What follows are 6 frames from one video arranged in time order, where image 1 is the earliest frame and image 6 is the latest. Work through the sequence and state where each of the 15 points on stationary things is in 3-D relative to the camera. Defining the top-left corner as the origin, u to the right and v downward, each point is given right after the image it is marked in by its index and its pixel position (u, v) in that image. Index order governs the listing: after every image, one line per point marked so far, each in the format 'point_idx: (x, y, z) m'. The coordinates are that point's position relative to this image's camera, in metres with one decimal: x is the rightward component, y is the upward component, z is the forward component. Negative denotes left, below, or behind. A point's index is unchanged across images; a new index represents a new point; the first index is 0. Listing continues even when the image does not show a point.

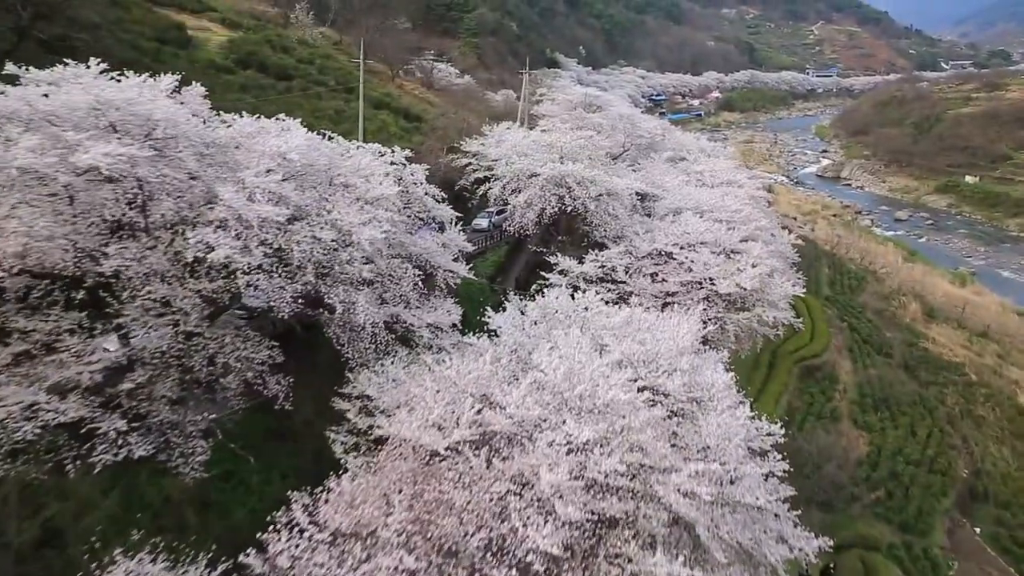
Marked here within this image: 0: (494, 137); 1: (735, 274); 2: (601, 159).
0: (-0.4, +3.3, +15.4) m
1: (+3.7, +0.2, +12.0) m
2: (+1.8, +2.6, +14.7) m
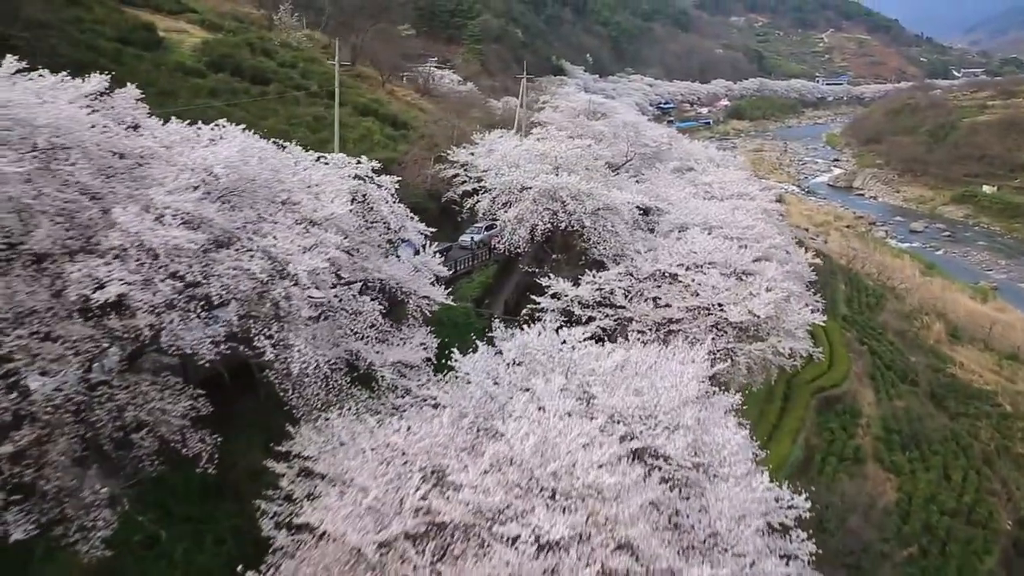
0: (-0.5, +2.8, +14.2) m
1: (+3.5, -0.2, +10.8) m
2: (+1.7, +2.2, +13.5) m
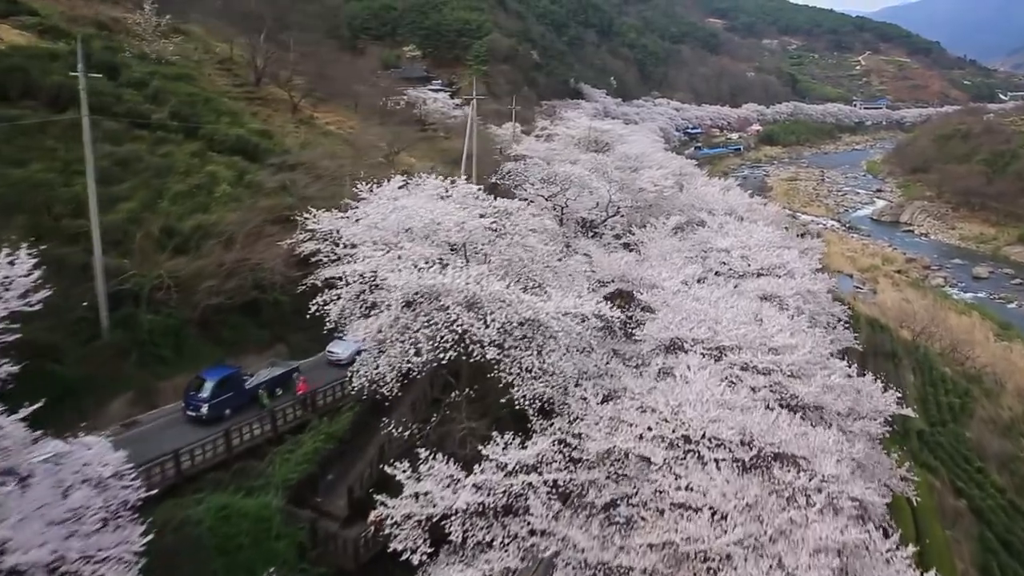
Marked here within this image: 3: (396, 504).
0: (-1.8, +1.1, +9.2) m
1: (+2.0, -1.8, +5.4) m
2: (+0.3, +0.5, +8.3) m
3: (-1.0, -1.8, +6.1) m
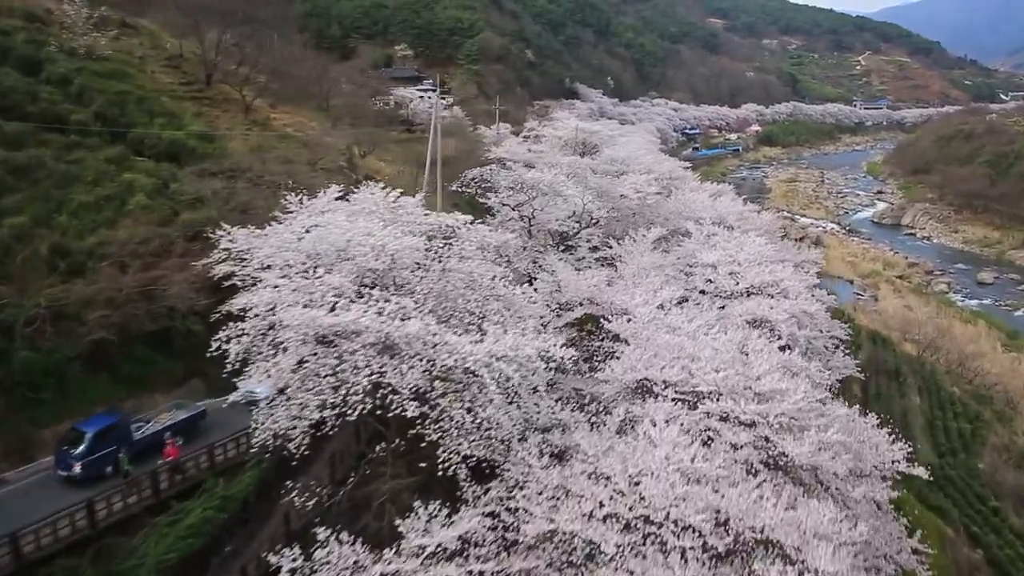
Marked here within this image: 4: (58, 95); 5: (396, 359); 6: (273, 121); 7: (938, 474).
0: (-2.4, +0.8, +7.9) m
1: (+1.5, -2.1, +4.2) m
2: (-0.2, +0.2, +7.1) m
3: (-1.6, -2.1, +4.8) m
4: (-6.8, +2.9, +10.7) m
5: (-0.9, -0.5, +5.9) m
6: (-4.9, +3.5, +14.8) m
7: (+6.7, -2.9, +11.3) m
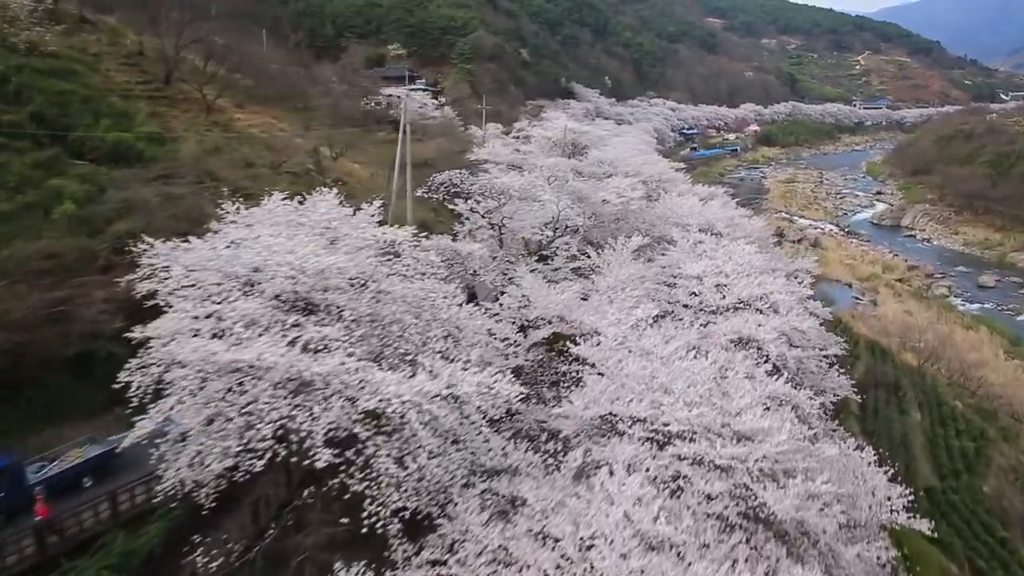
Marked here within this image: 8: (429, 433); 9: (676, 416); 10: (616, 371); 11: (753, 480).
0: (-2.8, +0.6, +7.2) m
1: (+1.0, -2.3, +3.4) m
2: (-0.7, 0.0, +6.3) m
3: (-2.0, -2.3, +4.1) m
4: (-7.2, +2.7, +9.9) m
5: (-1.3, -0.7, +5.1) m
6: (-5.4, +3.3, +14.0) m
7: (+6.3, -3.1, +10.5) m
8: (-0.5, -1.0, +5.1) m
9: (+1.3, -1.0, +5.6) m
10: (+0.9, -0.7, +6.4) m
11: (+1.8, -1.4, +5.3) m
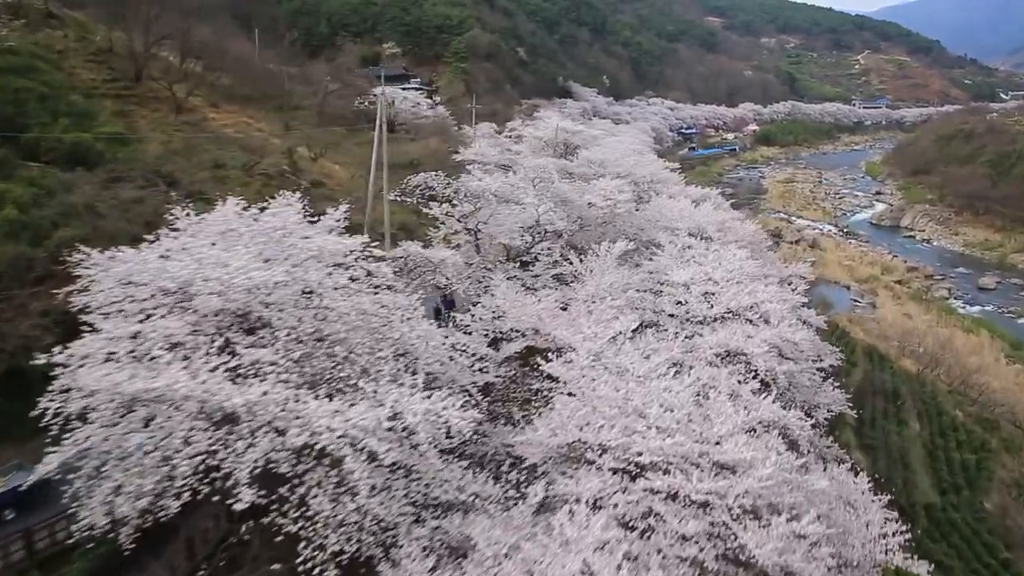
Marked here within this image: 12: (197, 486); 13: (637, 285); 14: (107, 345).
0: (-3.1, +0.5, +6.6) m
1: (+0.7, -2.4, +2.9) m
2: (-1.0, -0.1, +5.8) m
3: (-2.3, -2.4, +3.6) m
4: (-7.5, +2.6, +9.4) m
5: (-1.6, -0.8, +4.6) m
6: (-5.7, +3.2, +13.5) m
7: (+6.0, -3.2, +10.0) m
8: (-0.8, -1.1, +4.6) m
9: (+1.0, -1.1, +5.1) m
10: (+0.6, -0.8, +5.8) m
11: (+1.5, -1.5, +4.7) m
12: (-1.9, -1.2, +4.6) m
13: (+1.6, 0.0, +9.2) m
14: (-2.6, -0.3, +5.0) m
